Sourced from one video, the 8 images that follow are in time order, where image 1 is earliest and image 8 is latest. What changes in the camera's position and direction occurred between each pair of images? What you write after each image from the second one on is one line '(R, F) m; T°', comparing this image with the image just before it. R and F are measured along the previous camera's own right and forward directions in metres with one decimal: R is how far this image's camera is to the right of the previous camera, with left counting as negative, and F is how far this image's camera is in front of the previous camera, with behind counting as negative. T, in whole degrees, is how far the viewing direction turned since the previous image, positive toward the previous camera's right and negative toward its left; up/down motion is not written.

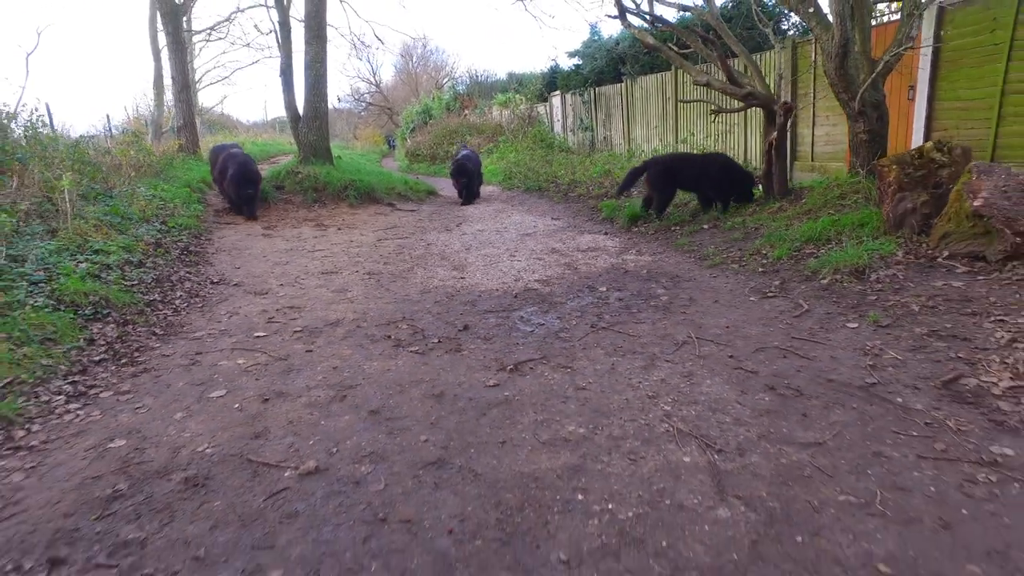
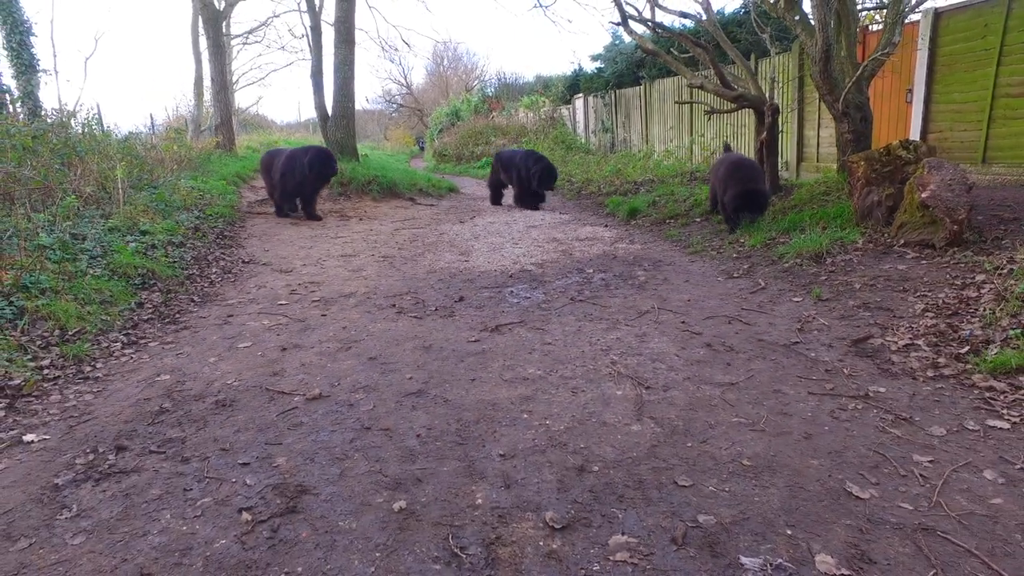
(+0.3, -0.6) m; -3°
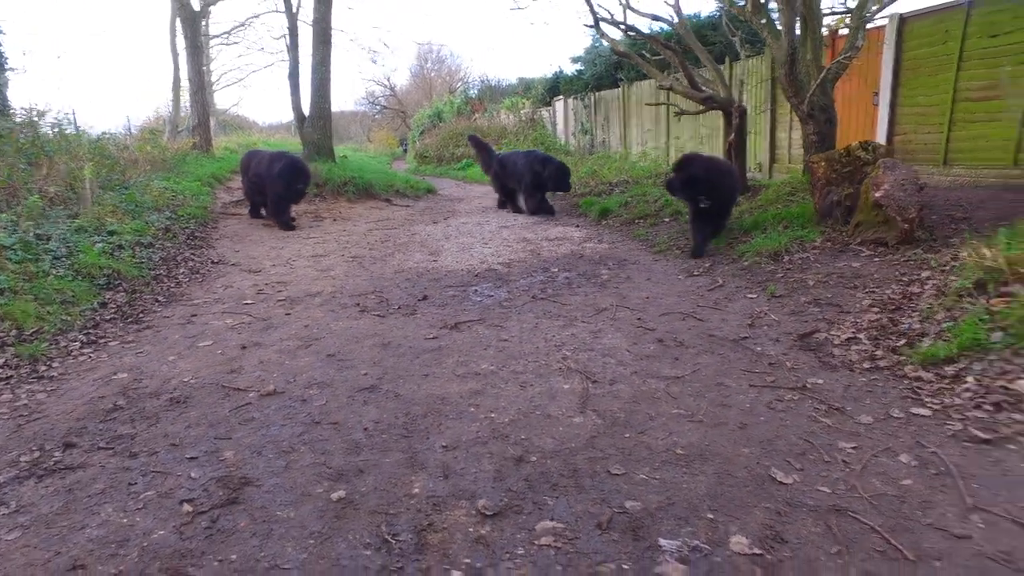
(+0.2, -0.1) m; +1°
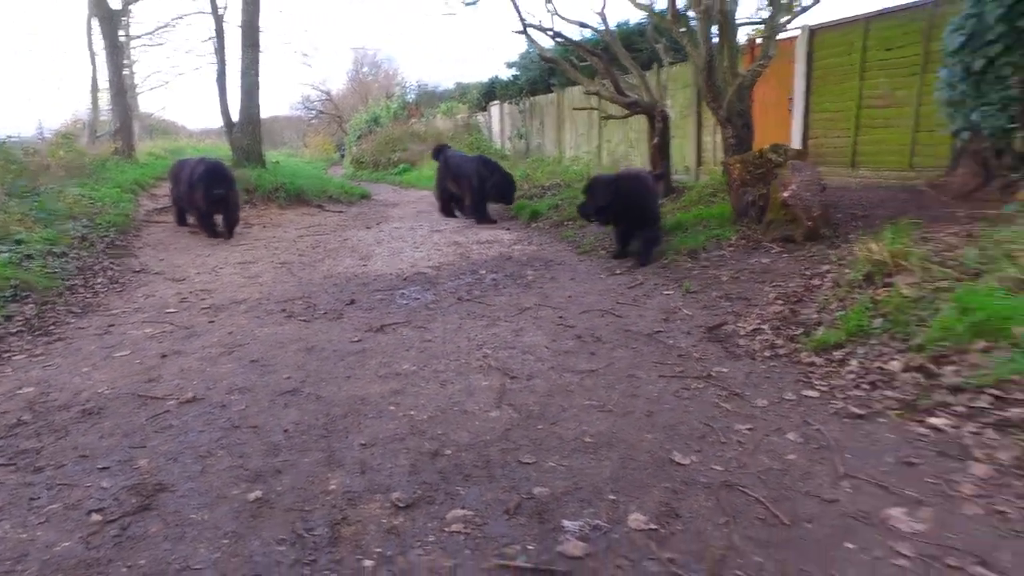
(+0.1, -0.1) m; +5°
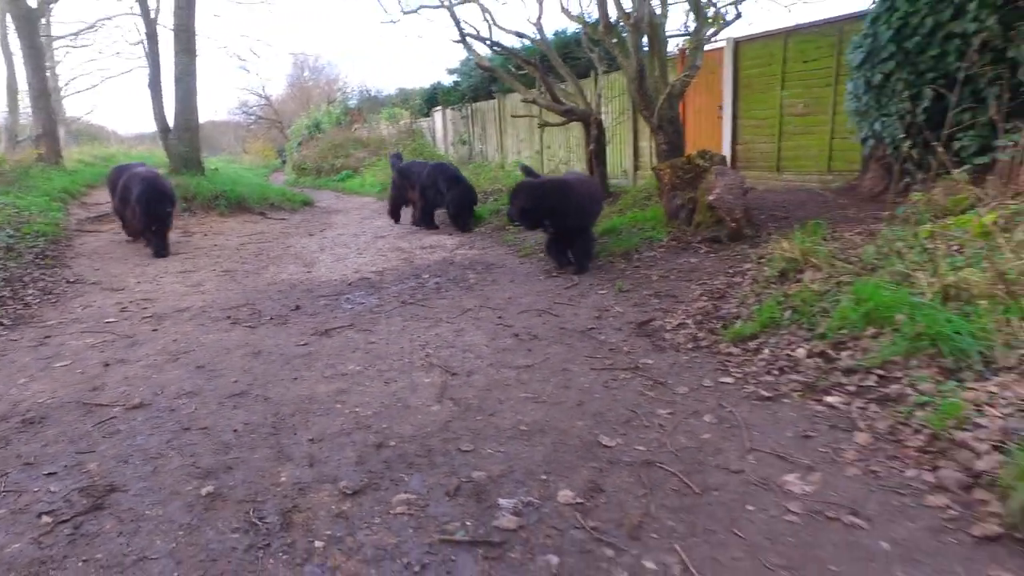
(0.0, -0.2) m; +4°
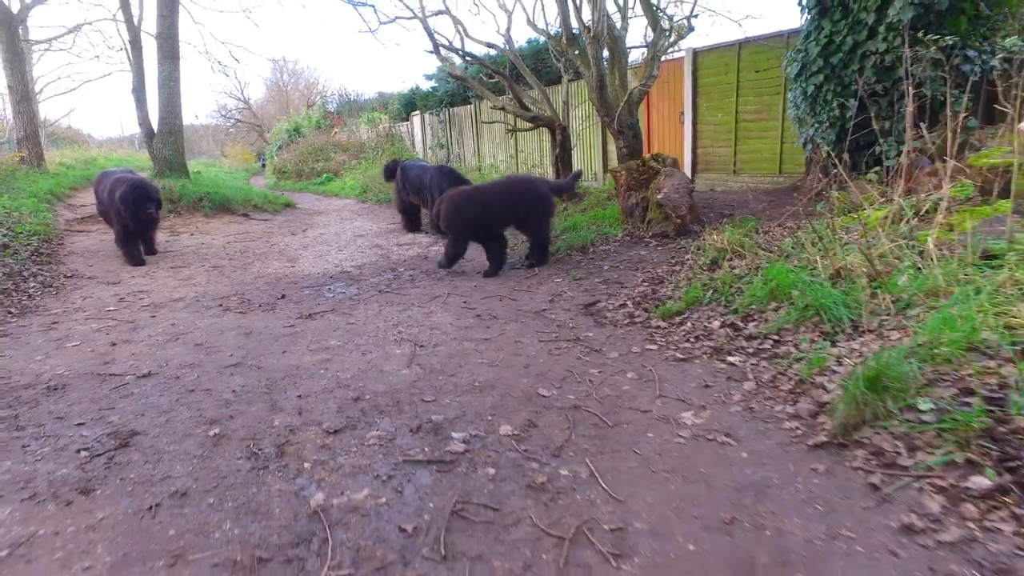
(+0.1, -0.6) m; +2°
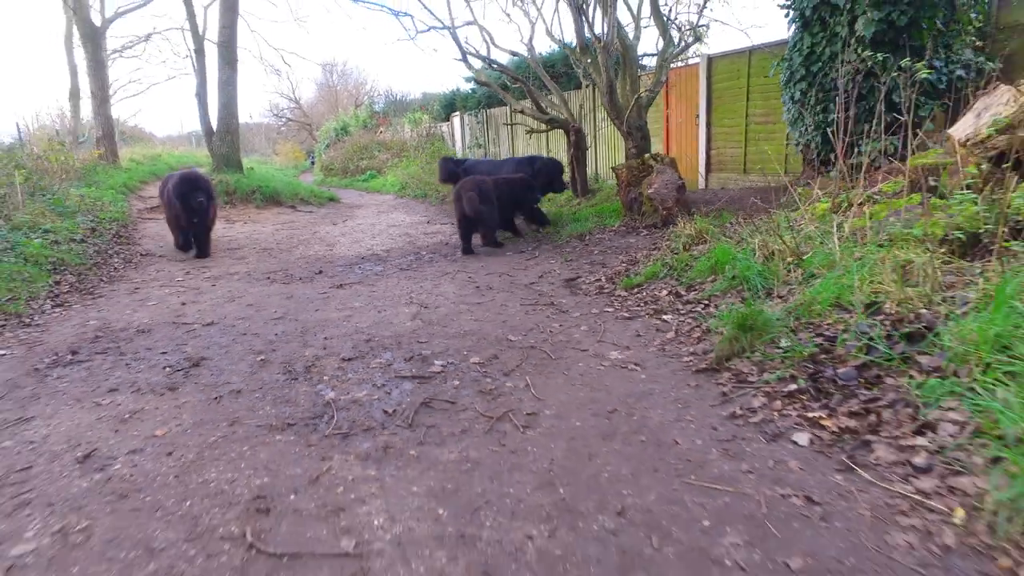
(+0.4, -0.9) m; -4°
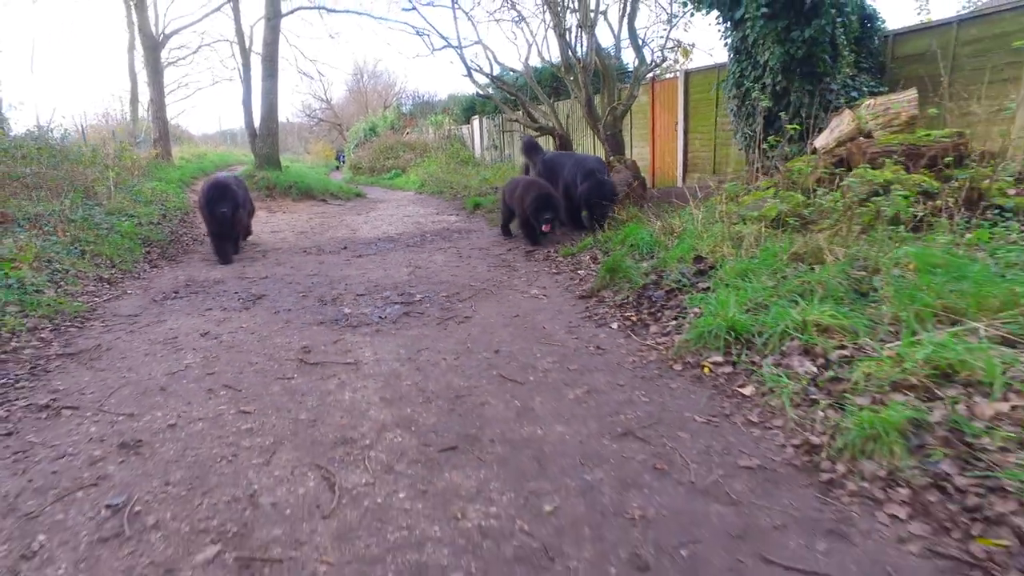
(+0.6, -1.9) m; -2°
